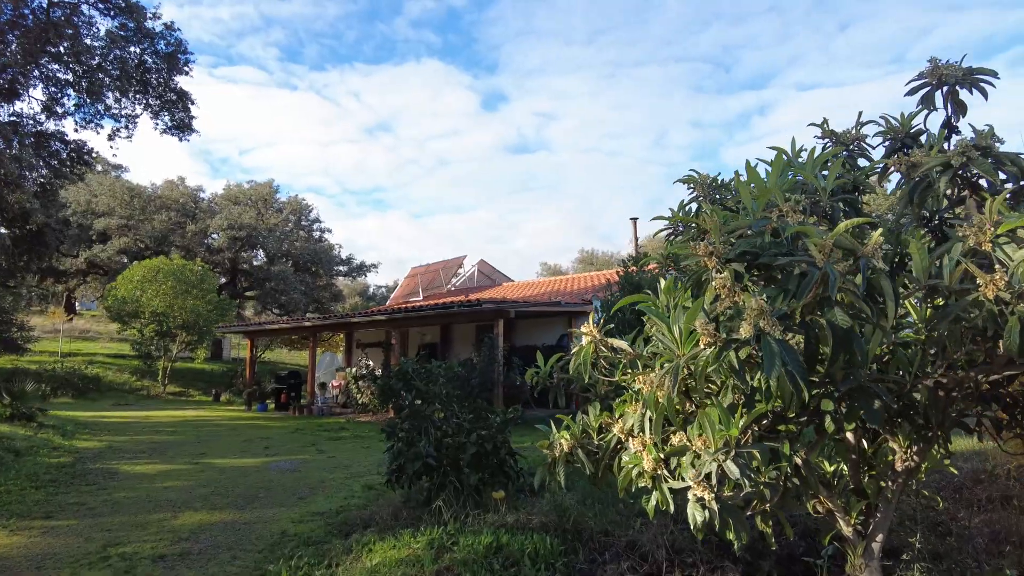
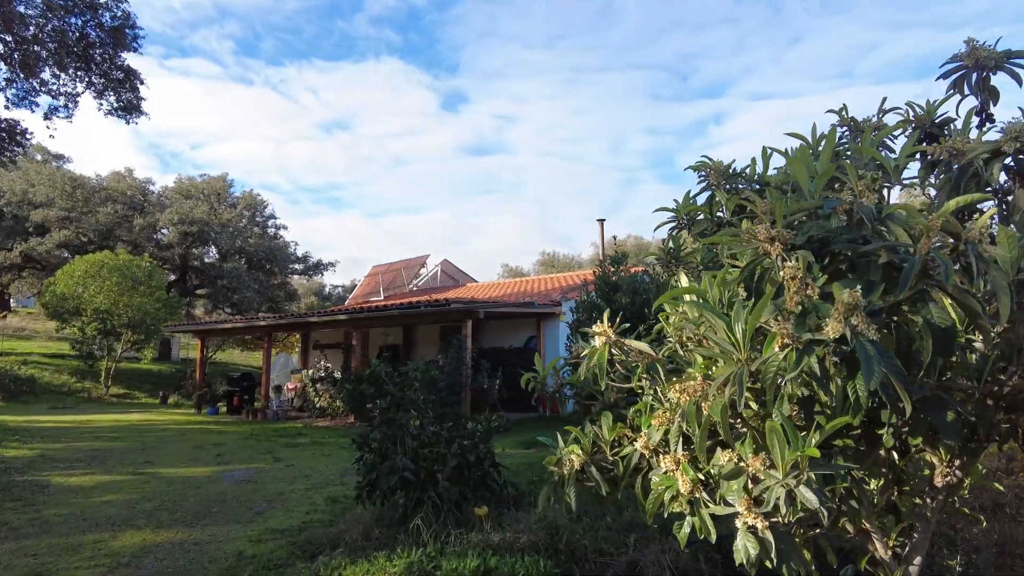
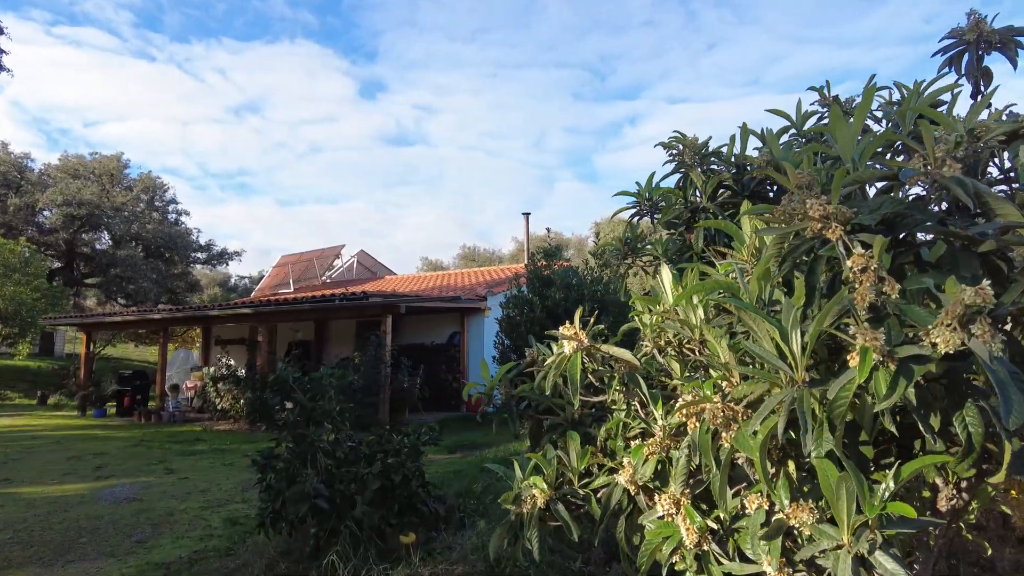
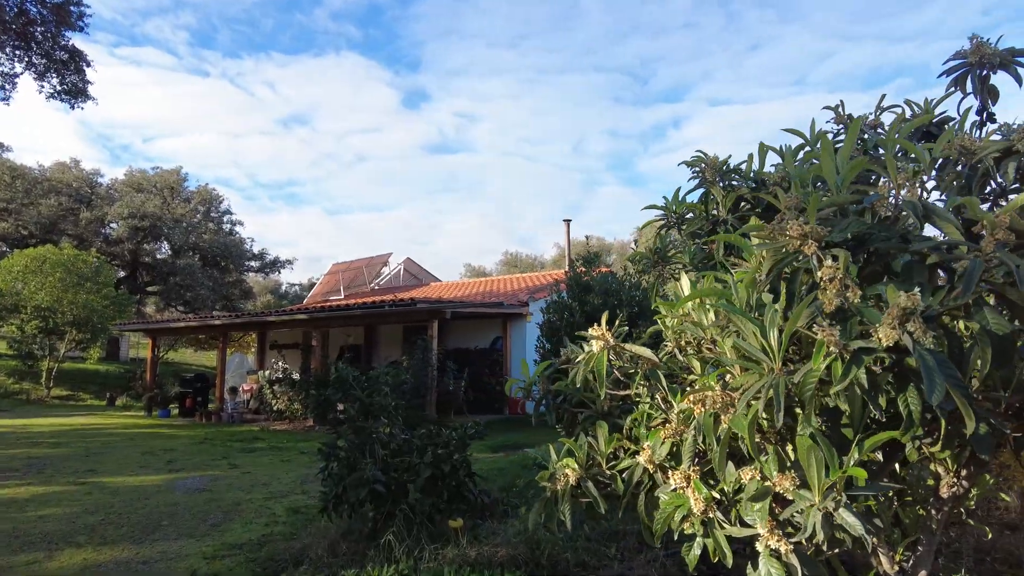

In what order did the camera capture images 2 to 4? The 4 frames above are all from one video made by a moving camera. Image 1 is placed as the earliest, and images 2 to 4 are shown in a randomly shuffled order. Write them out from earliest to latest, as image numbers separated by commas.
2, 4, 3
